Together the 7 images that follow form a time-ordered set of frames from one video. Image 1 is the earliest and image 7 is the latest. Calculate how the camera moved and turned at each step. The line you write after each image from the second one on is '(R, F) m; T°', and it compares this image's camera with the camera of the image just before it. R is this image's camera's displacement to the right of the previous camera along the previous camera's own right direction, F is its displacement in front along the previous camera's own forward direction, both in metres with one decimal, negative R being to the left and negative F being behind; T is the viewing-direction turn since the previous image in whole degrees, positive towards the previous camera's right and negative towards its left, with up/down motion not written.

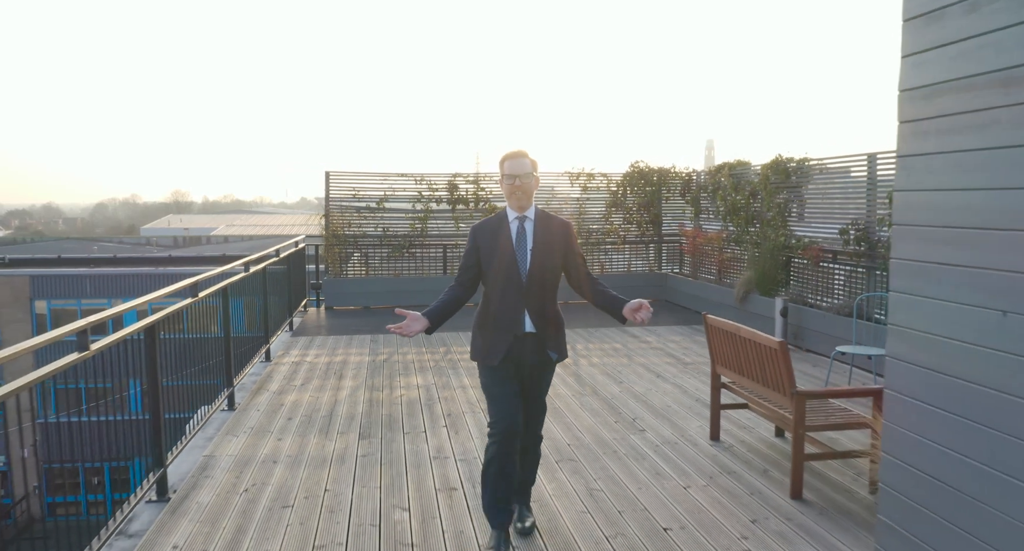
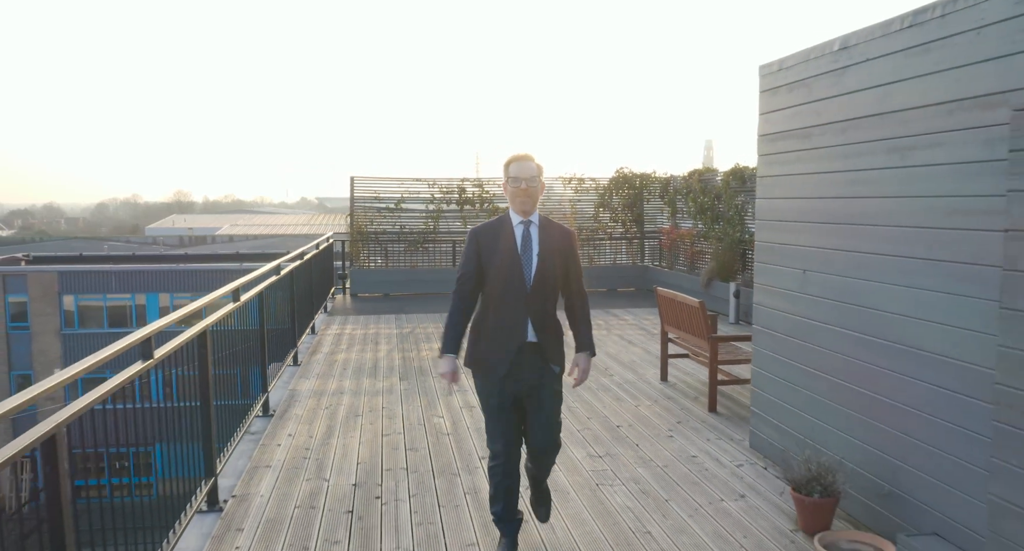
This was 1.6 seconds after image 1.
(0.0, -1.3) m; 0°
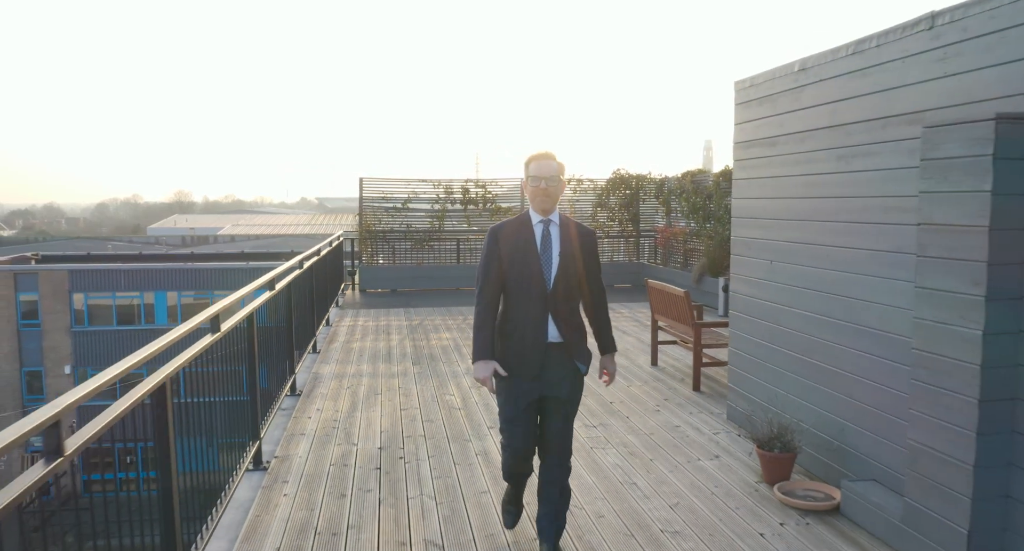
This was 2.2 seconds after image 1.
(0.0, -0.5) m; 0°
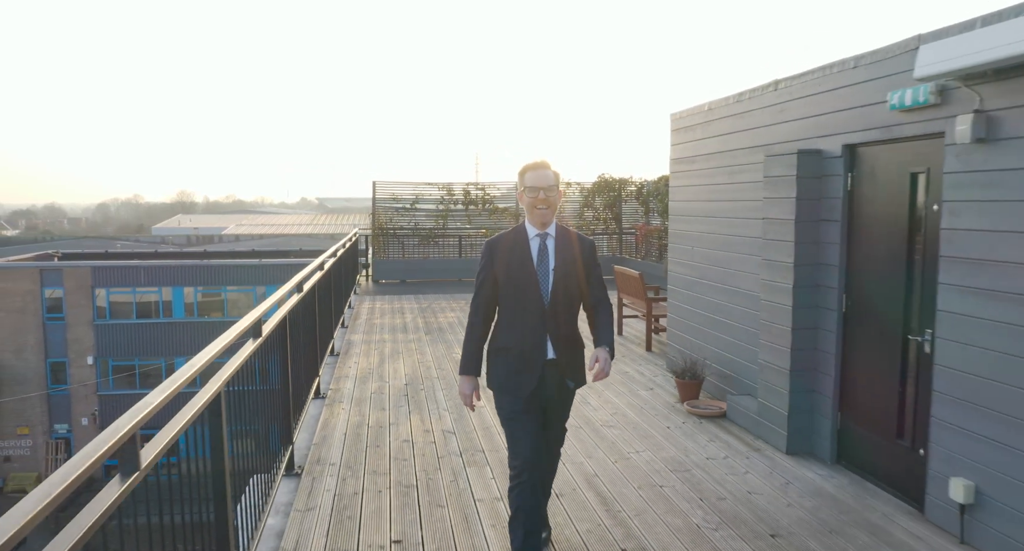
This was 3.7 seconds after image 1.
(+0.1, -1.4) m; 0°
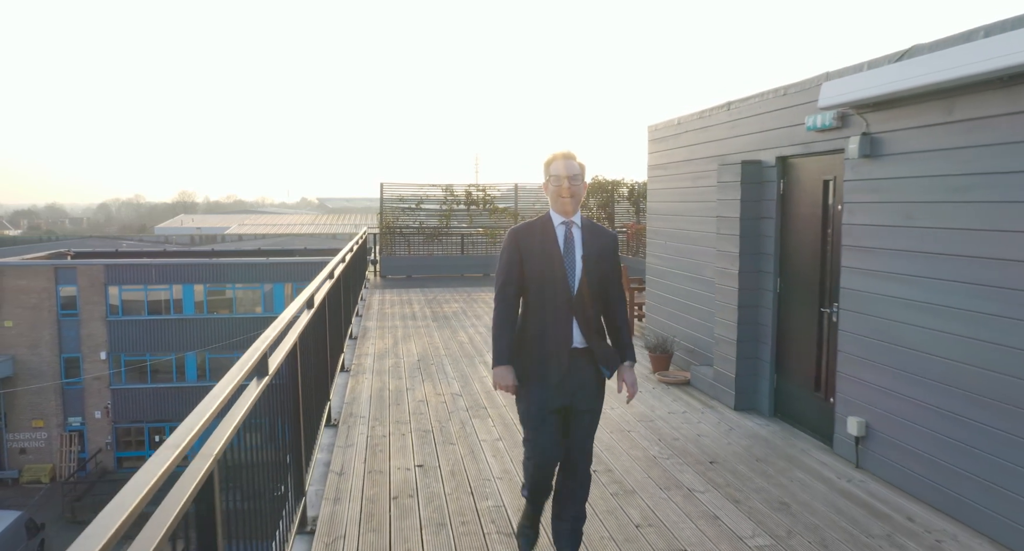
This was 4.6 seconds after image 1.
(0.0, -0.8) m; 0°
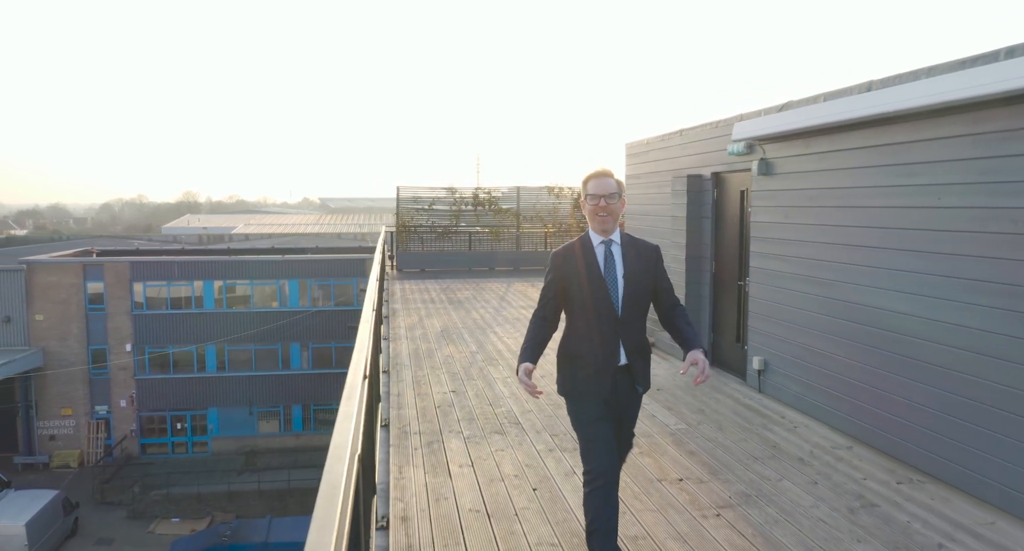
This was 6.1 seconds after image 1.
(0.0, -1.5) m; 0°
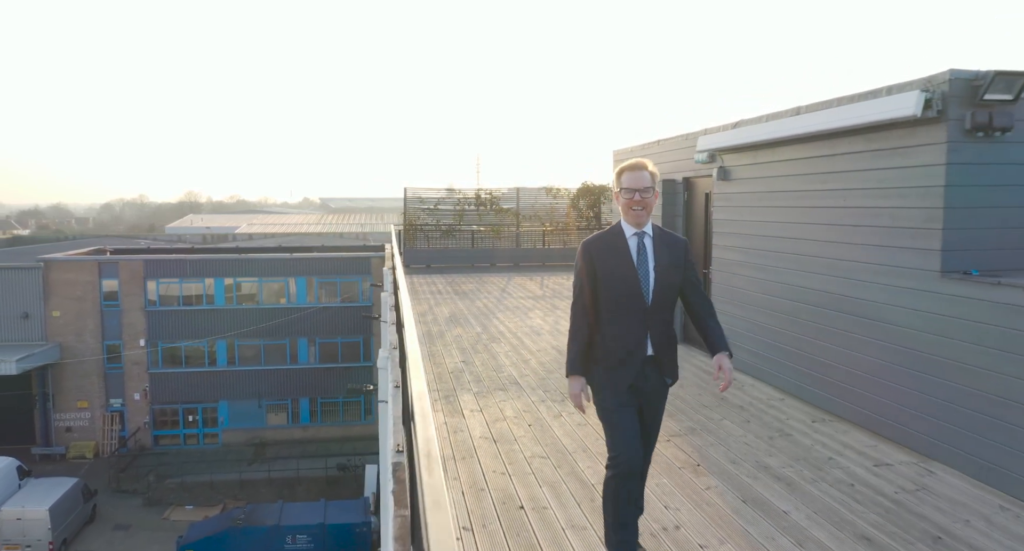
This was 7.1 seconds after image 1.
(0.0, -1.0) m; 0°
